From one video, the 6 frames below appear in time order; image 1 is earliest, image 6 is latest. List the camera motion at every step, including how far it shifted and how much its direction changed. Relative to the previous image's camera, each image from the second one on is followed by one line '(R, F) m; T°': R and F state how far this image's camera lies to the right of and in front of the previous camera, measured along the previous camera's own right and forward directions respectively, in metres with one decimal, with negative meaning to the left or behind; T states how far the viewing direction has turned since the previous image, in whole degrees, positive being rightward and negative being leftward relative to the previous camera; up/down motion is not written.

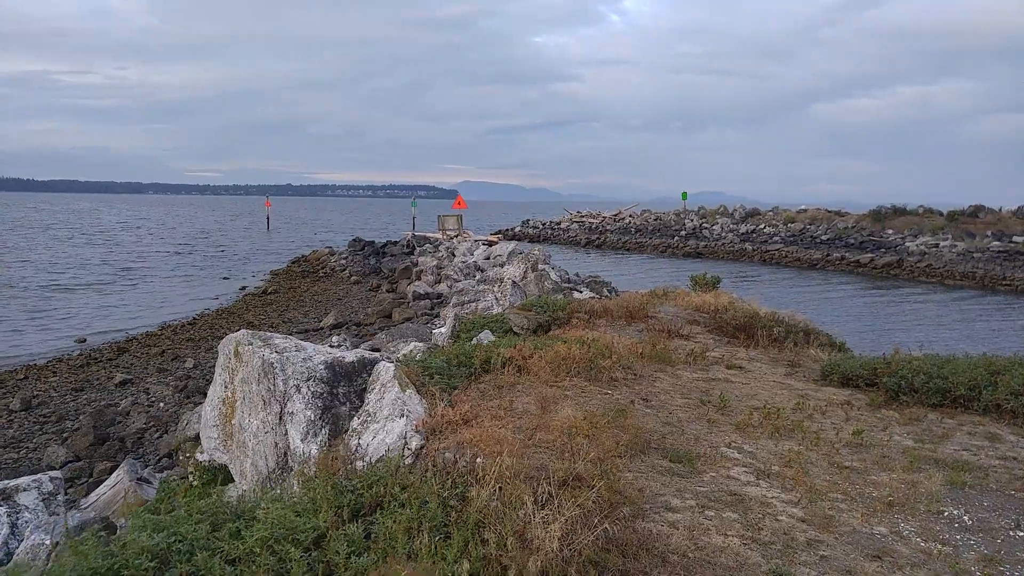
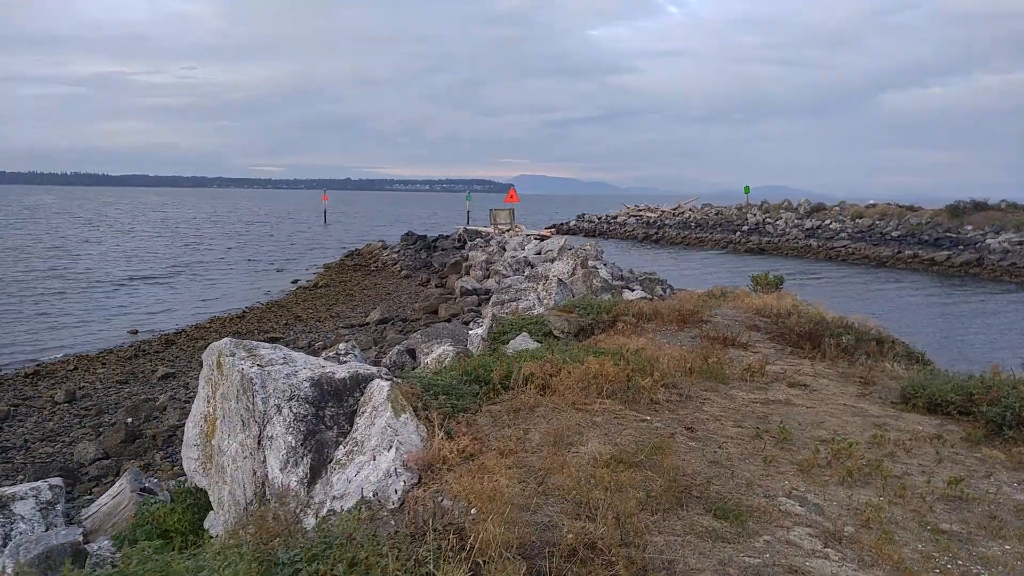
(+0.2, +0.7) m; -5°
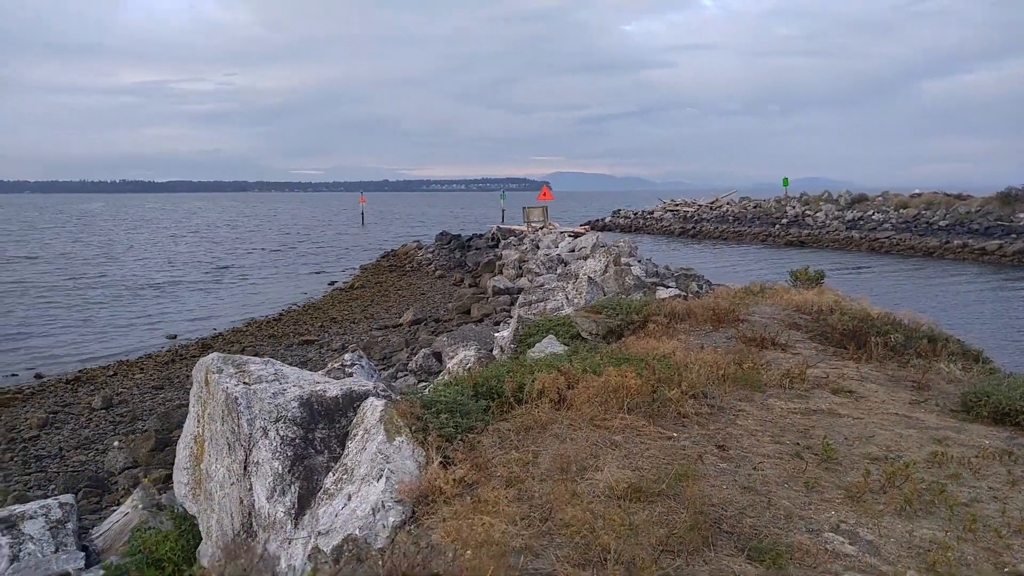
(+0.2, +0.4) m; -3°
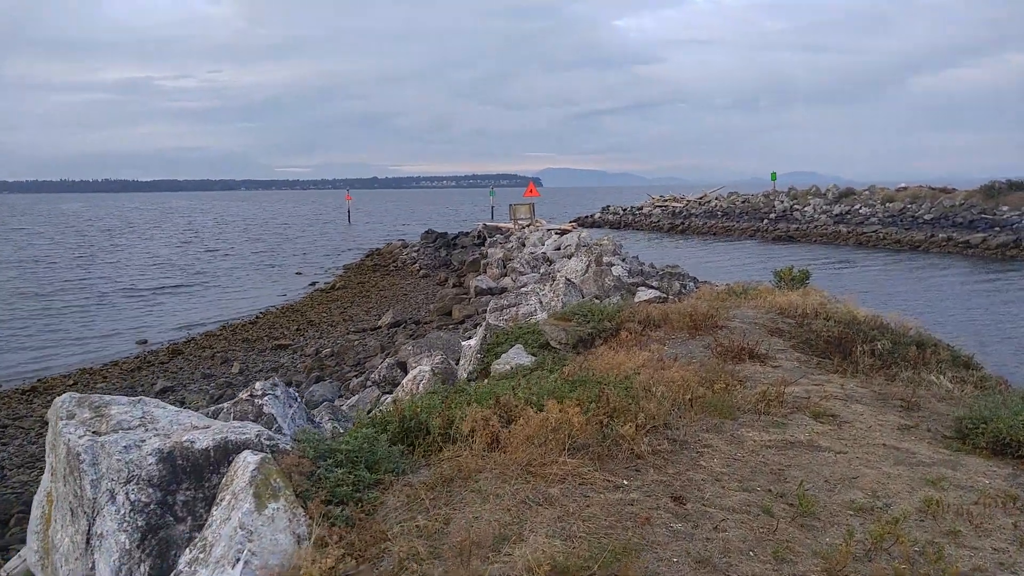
(+0.3, +0.6) m; +1°
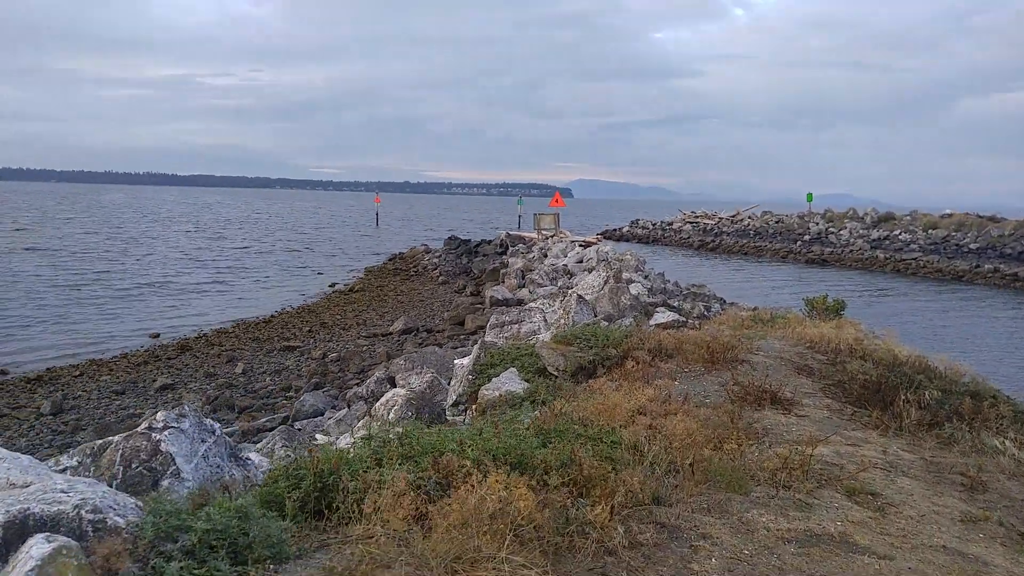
(+0.3, +0.8) m; -2°
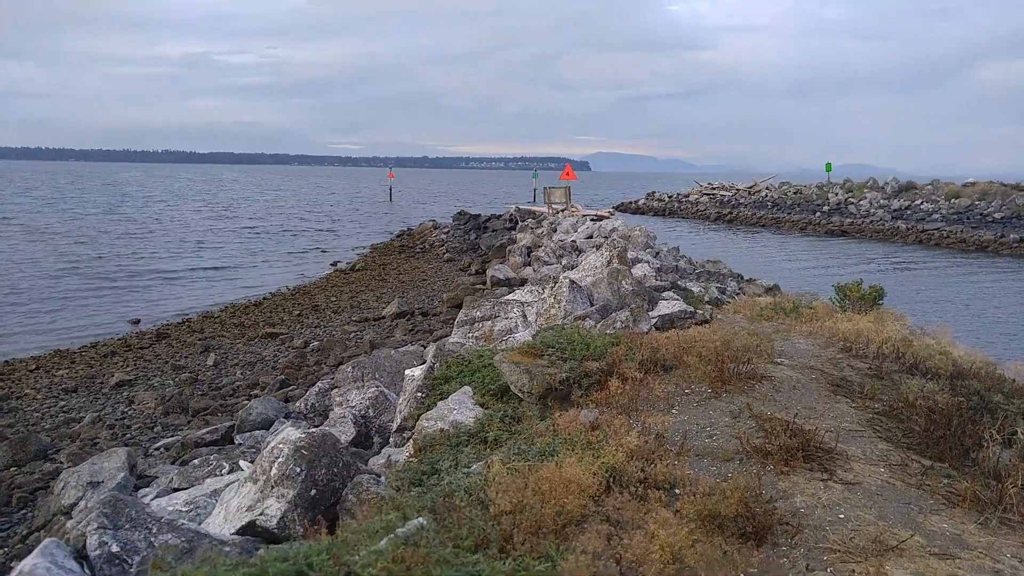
(+0.6, +1.8) m; -2°
